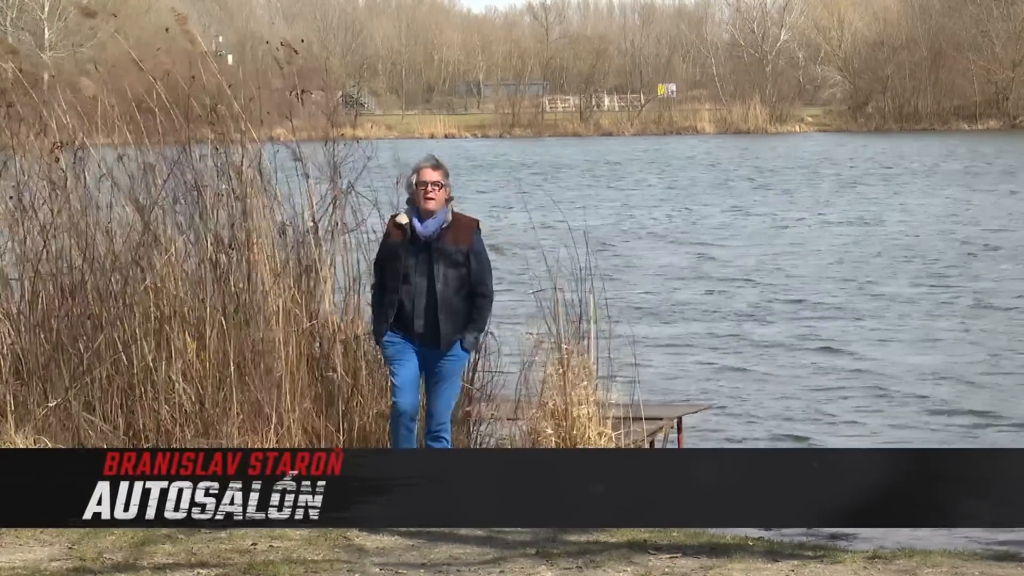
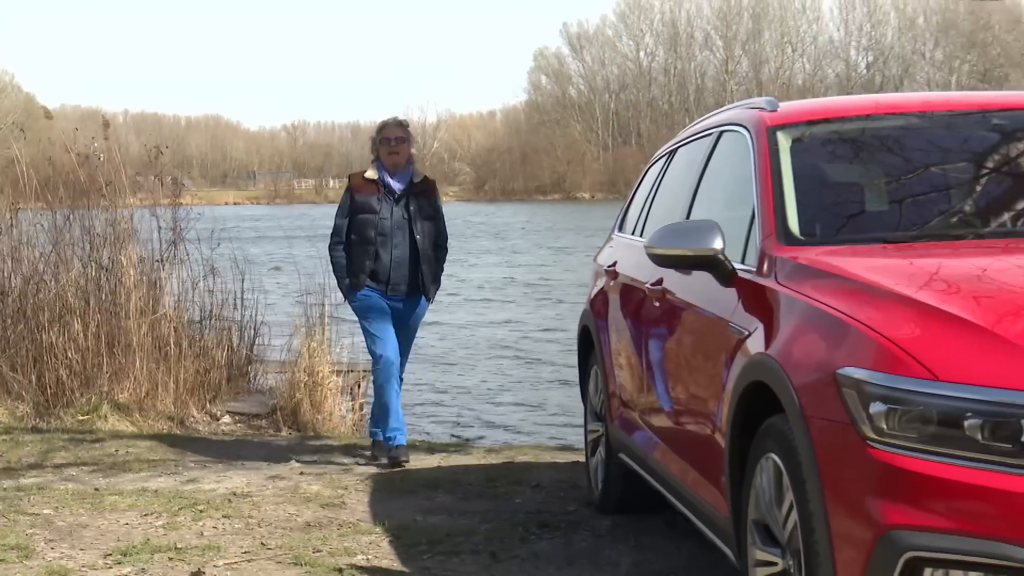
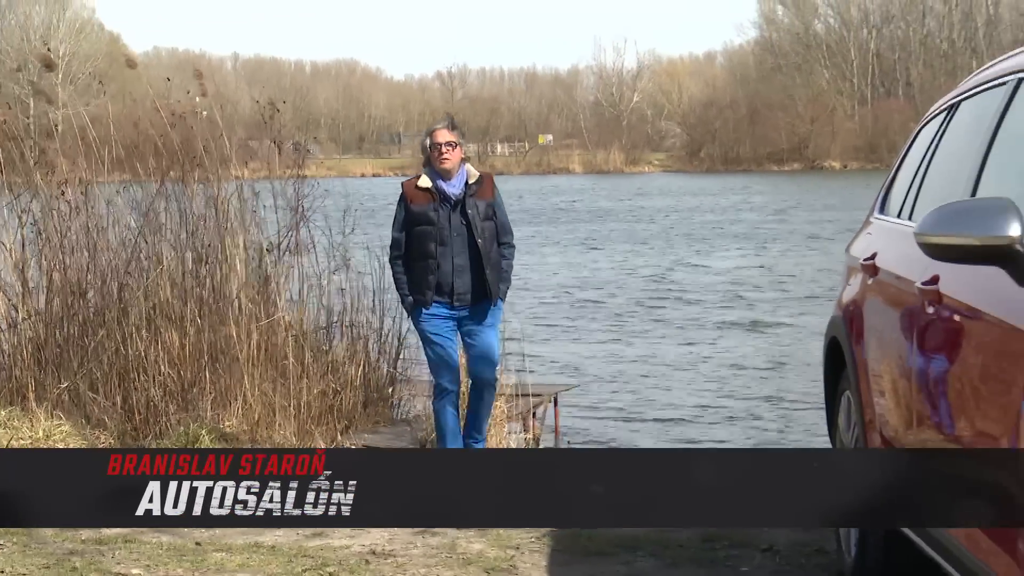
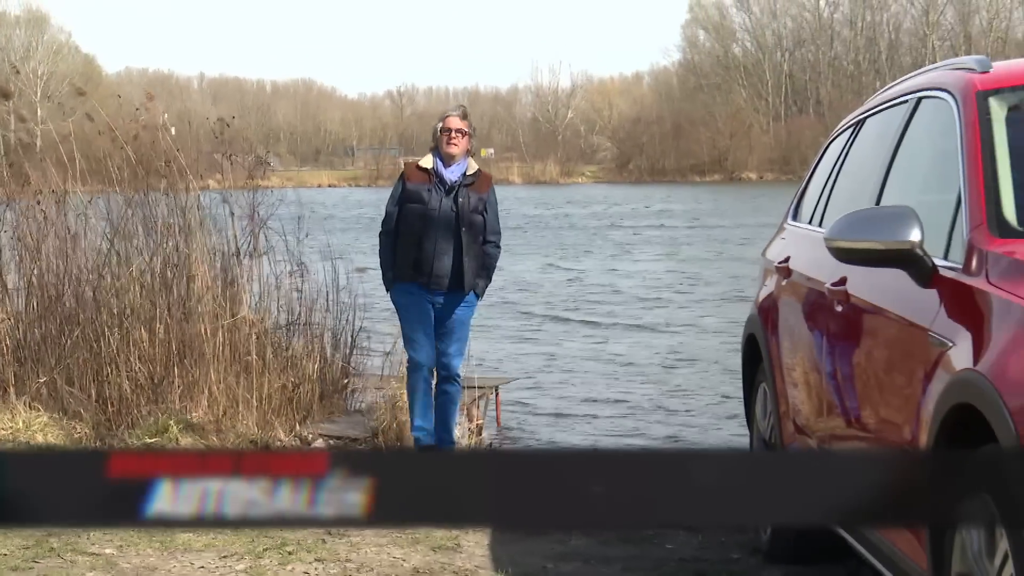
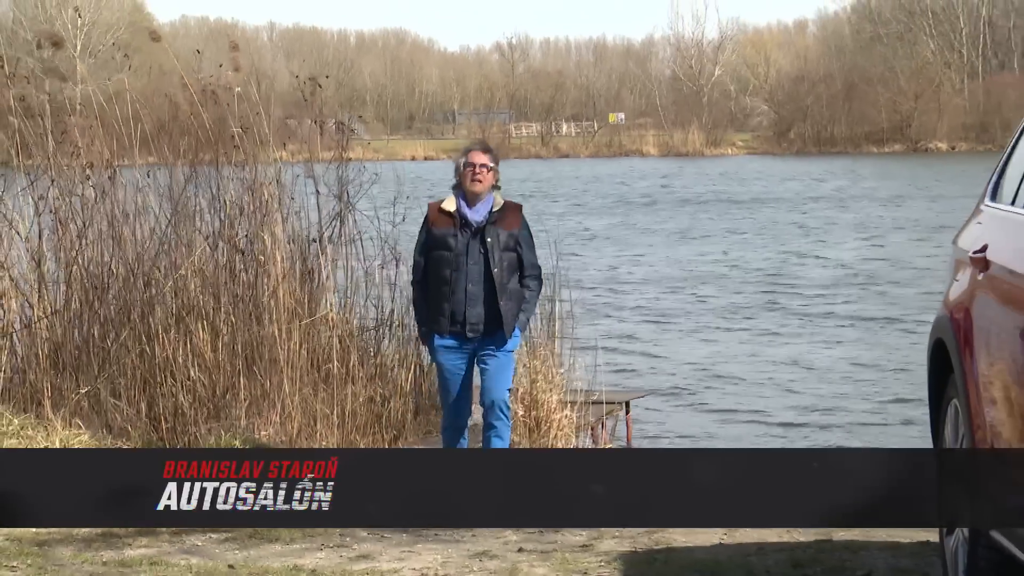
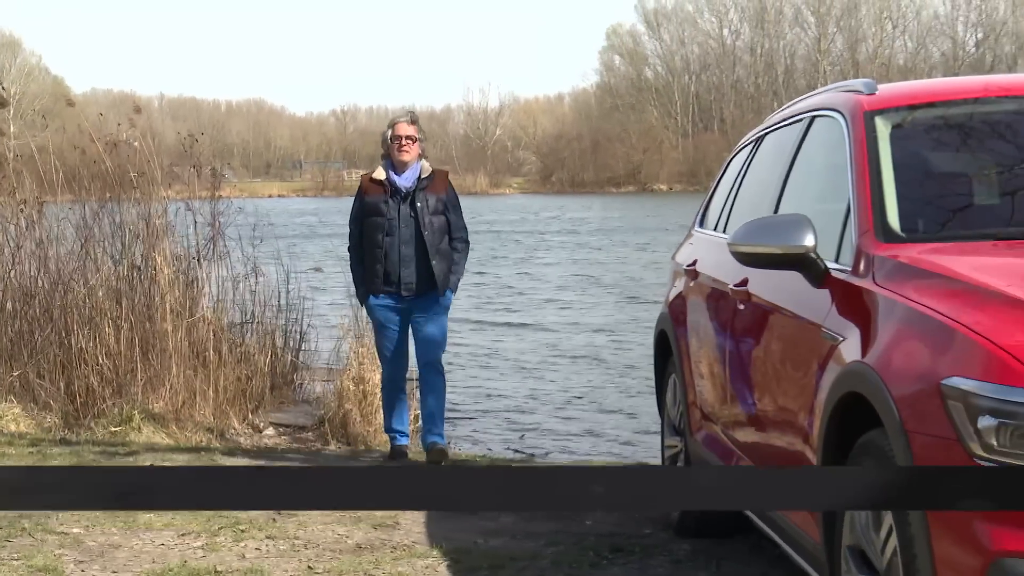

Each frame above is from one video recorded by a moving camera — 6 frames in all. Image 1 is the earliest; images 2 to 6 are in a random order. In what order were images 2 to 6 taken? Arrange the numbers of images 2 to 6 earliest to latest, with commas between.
5, 3, 4, 6, 2
